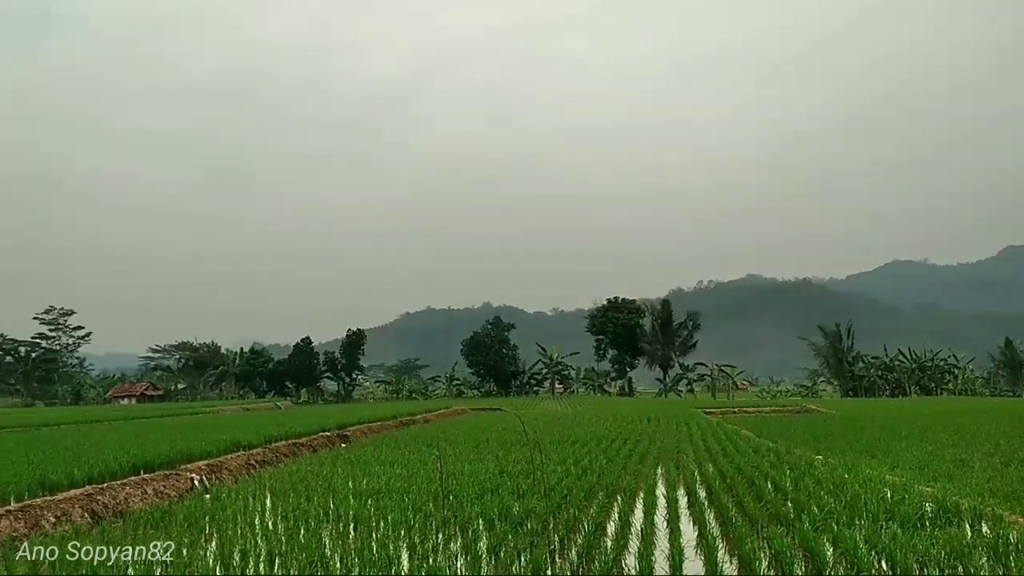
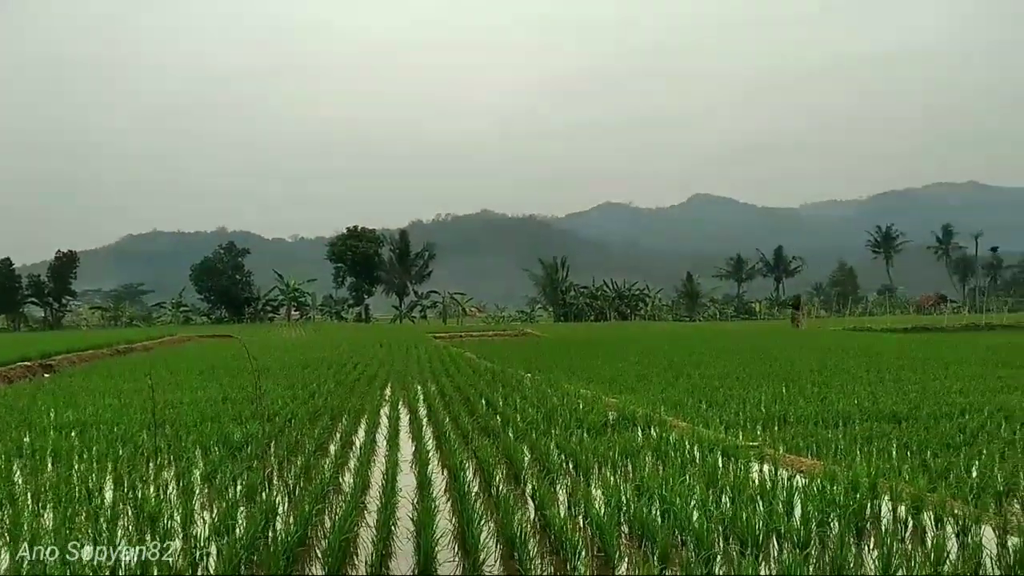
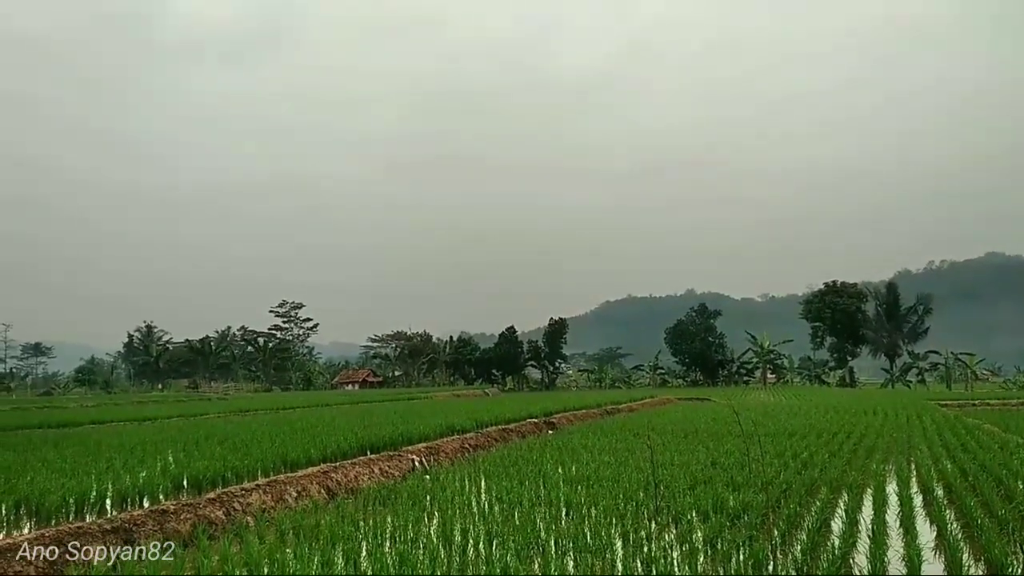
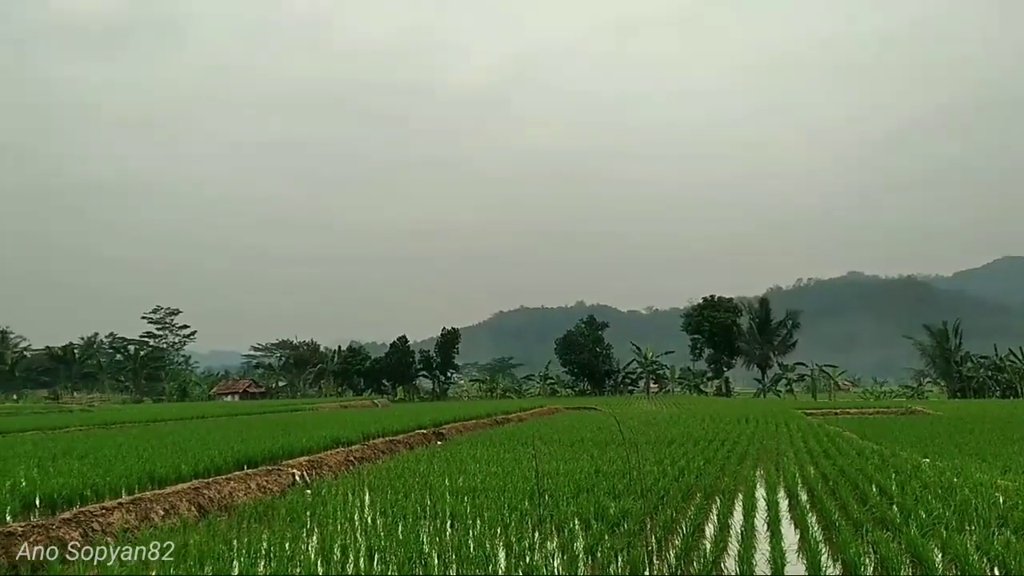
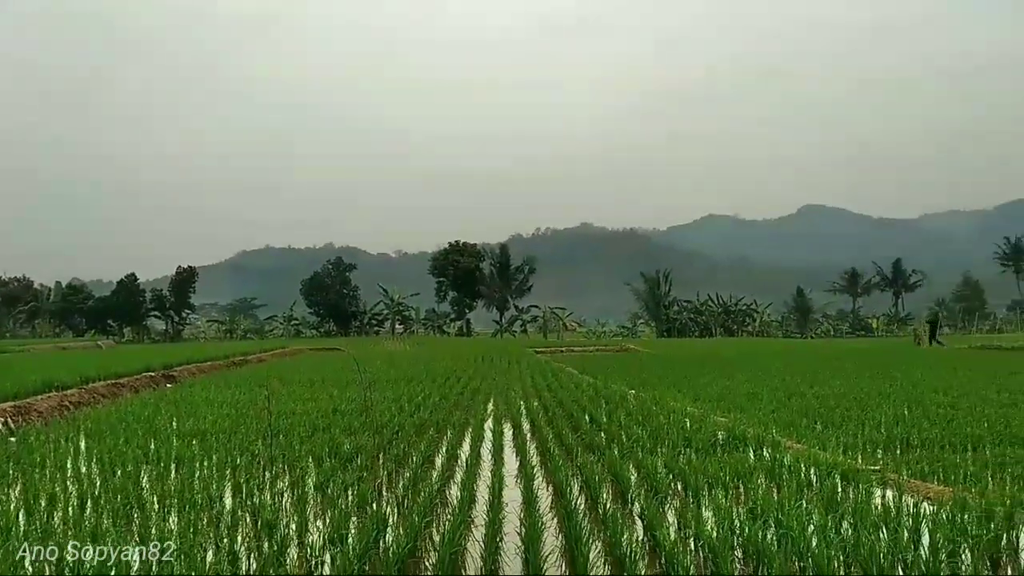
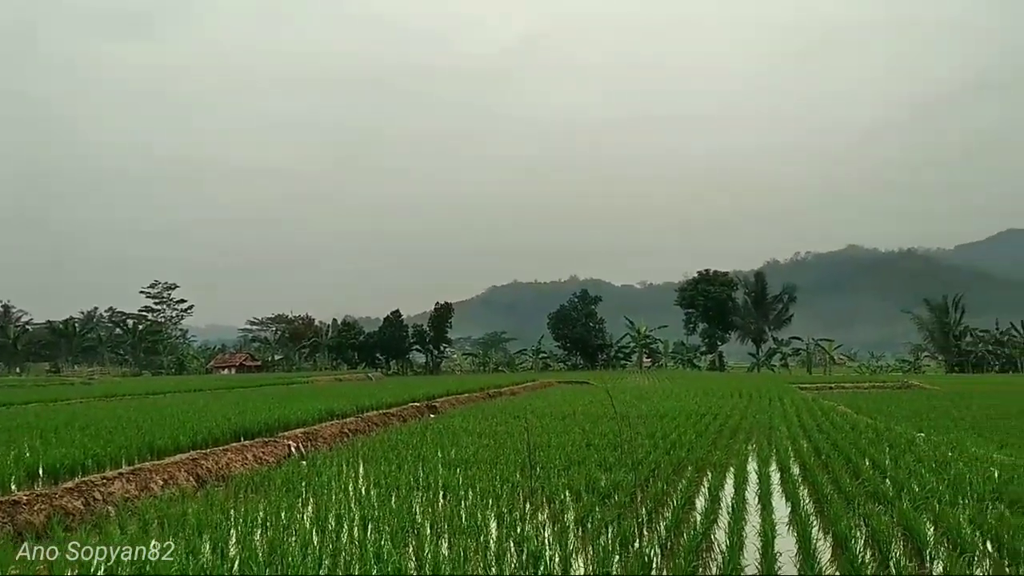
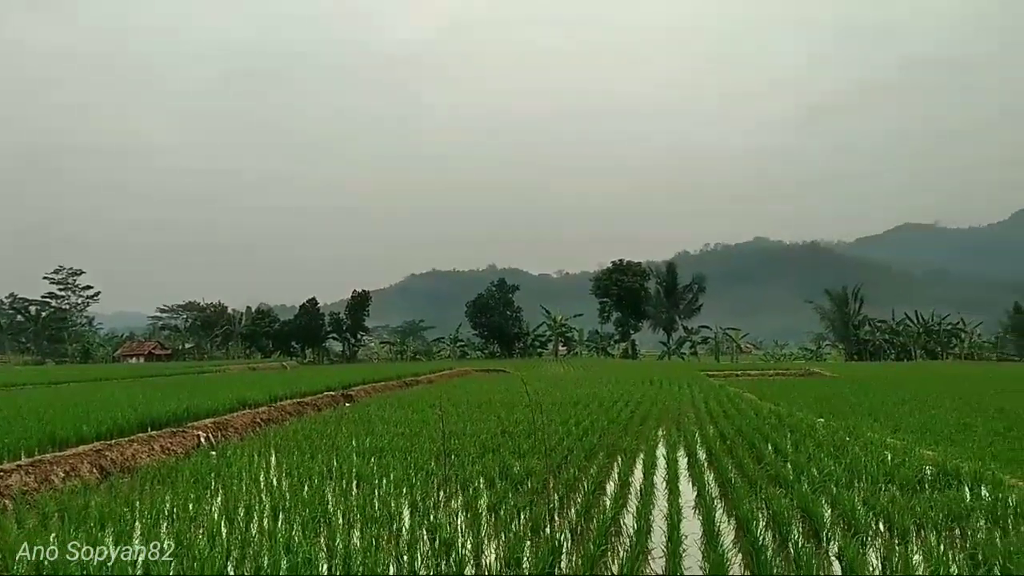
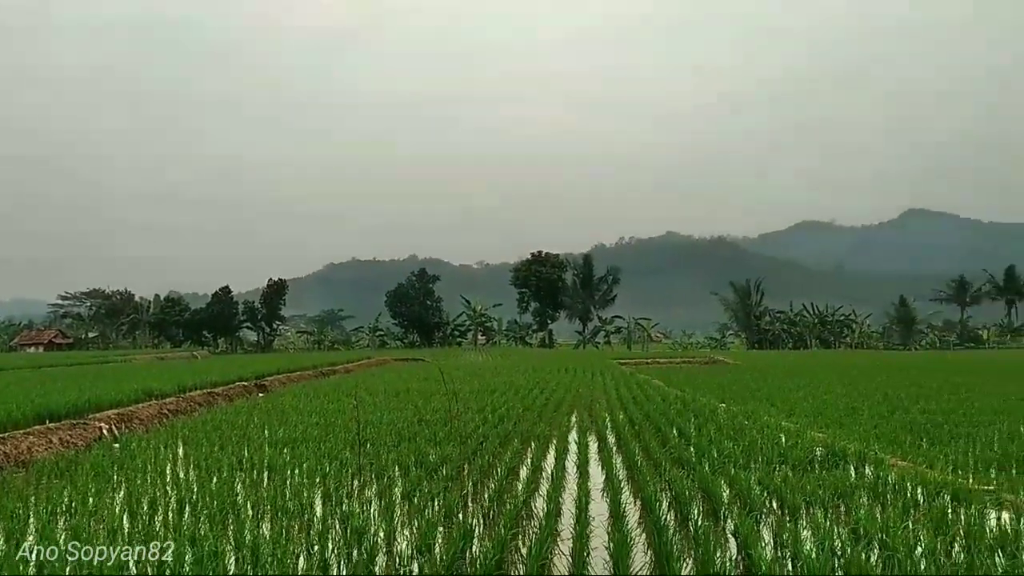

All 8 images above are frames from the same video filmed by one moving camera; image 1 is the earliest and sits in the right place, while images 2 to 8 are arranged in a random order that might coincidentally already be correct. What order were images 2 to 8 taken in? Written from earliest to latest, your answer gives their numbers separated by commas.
4, 3, 6, 7, 8, 5, 2
